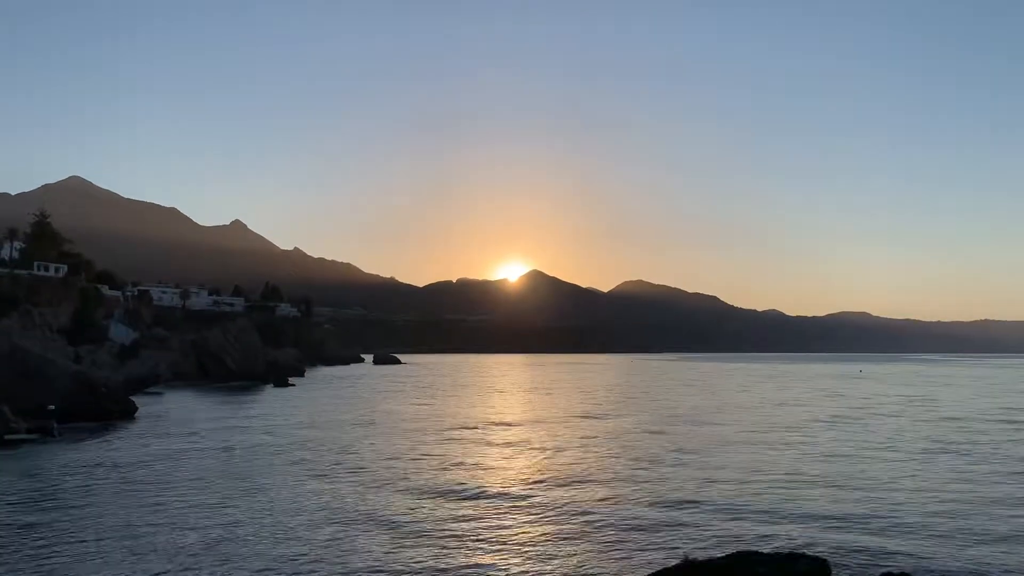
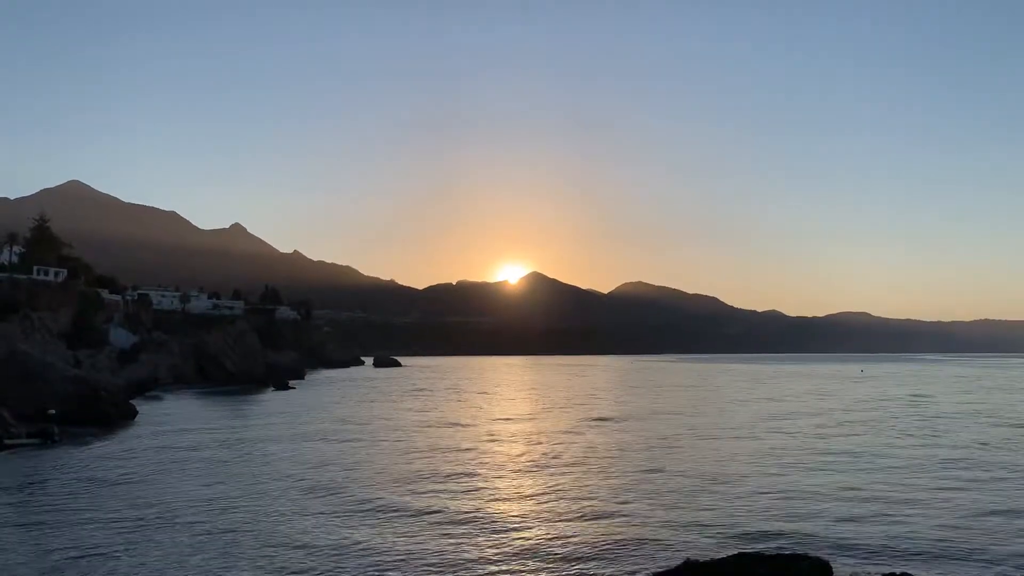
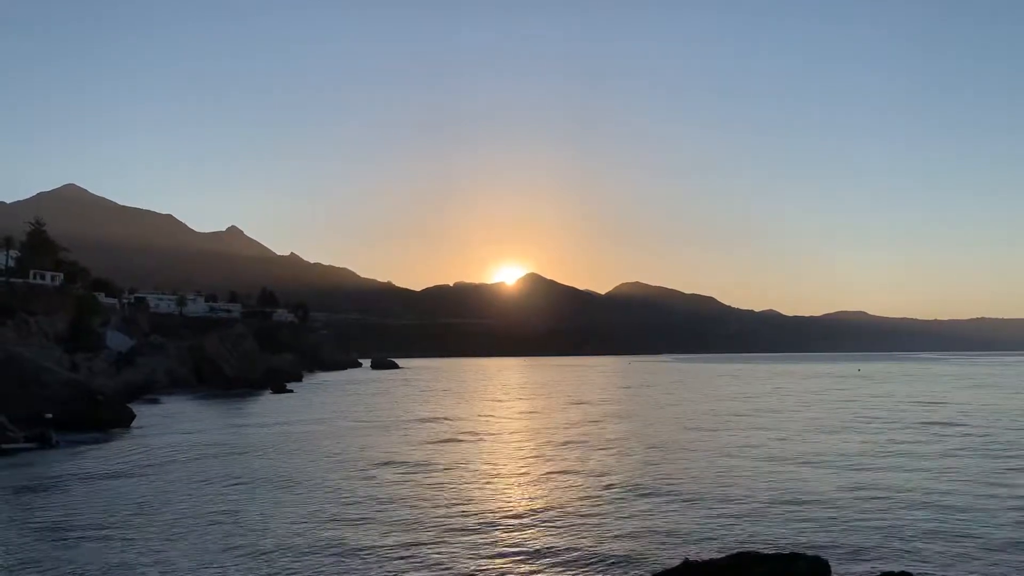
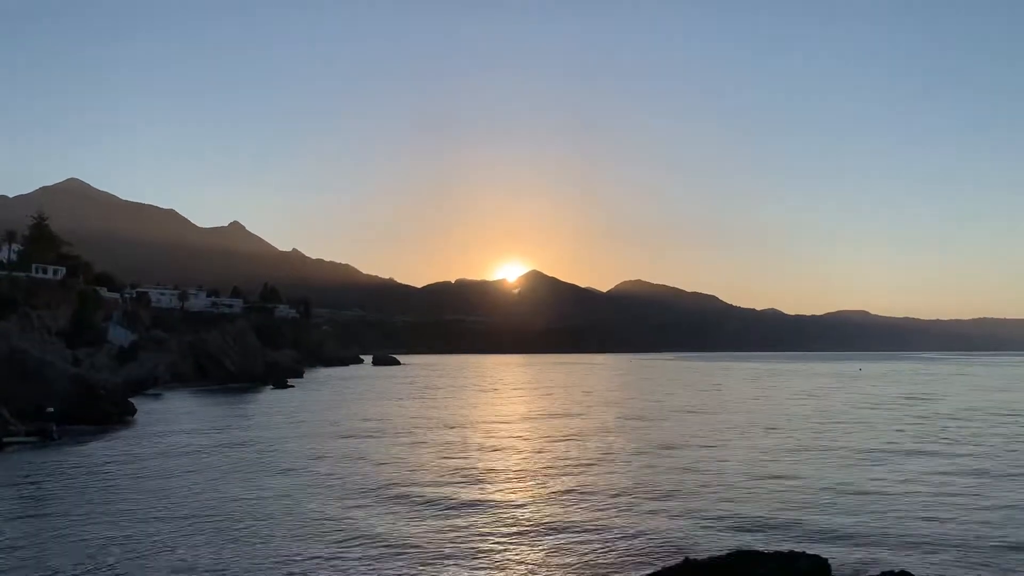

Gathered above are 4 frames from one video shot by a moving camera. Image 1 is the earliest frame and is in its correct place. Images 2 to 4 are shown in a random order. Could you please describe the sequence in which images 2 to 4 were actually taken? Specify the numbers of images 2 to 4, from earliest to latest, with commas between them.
4, 2, 3
